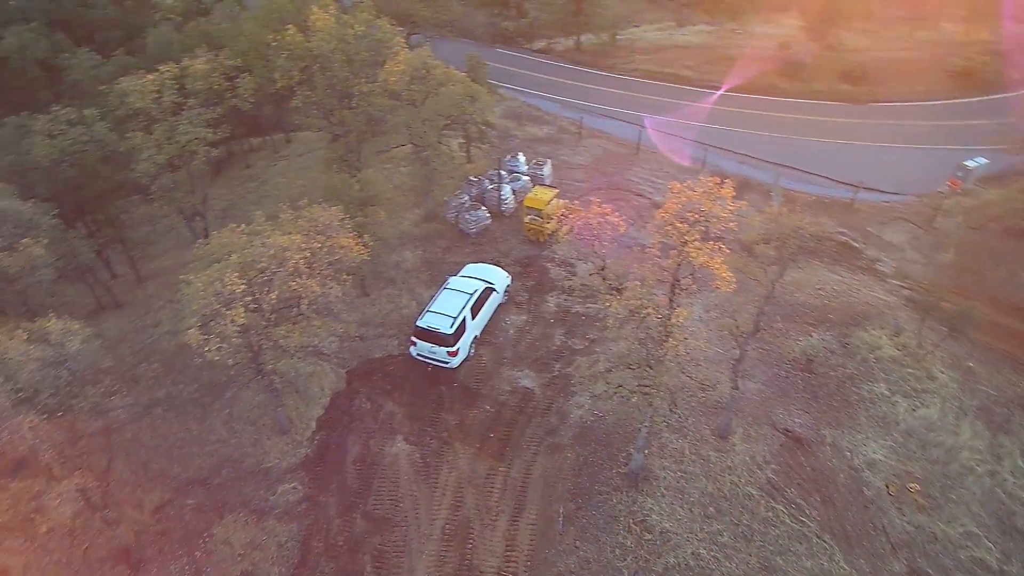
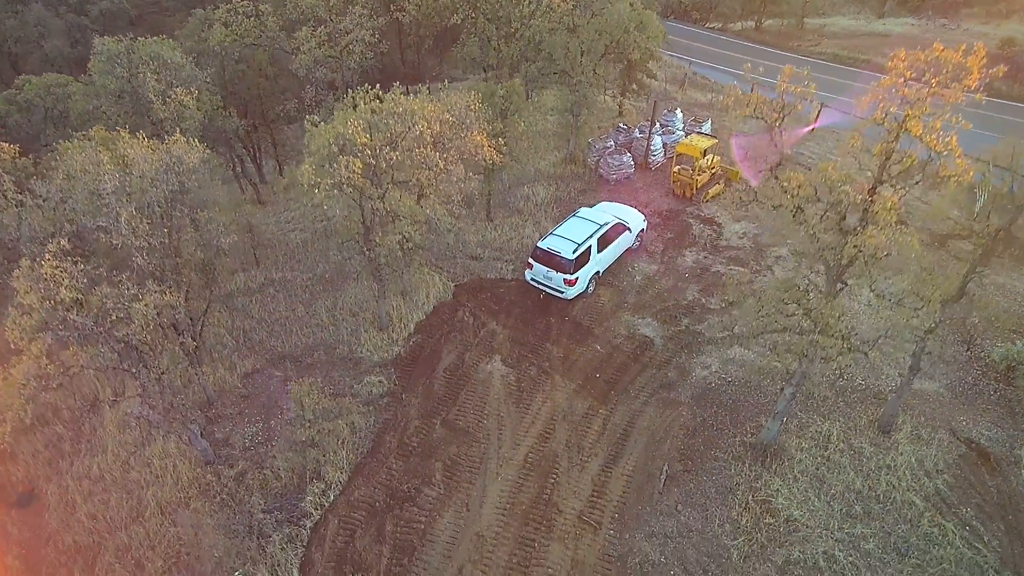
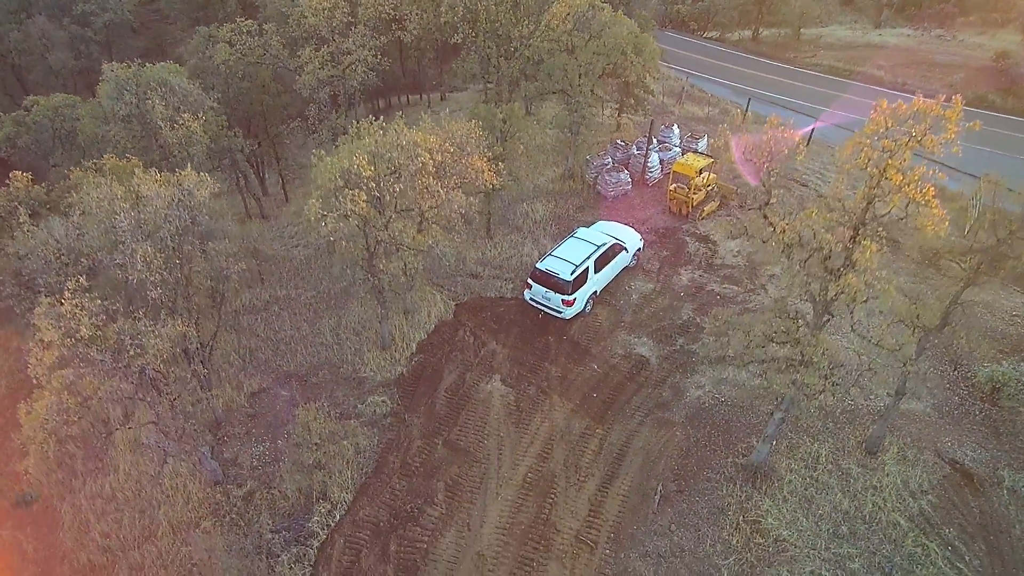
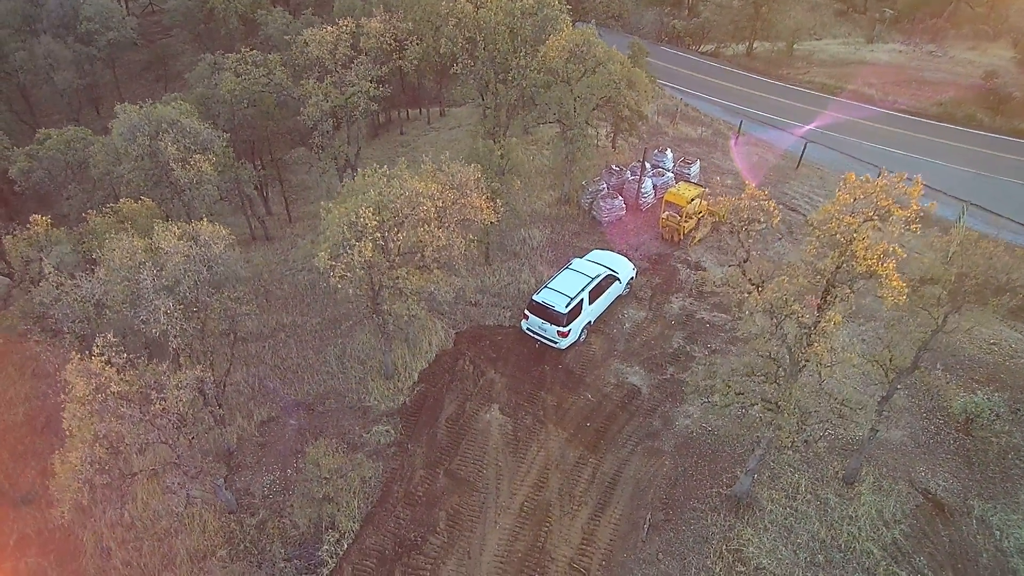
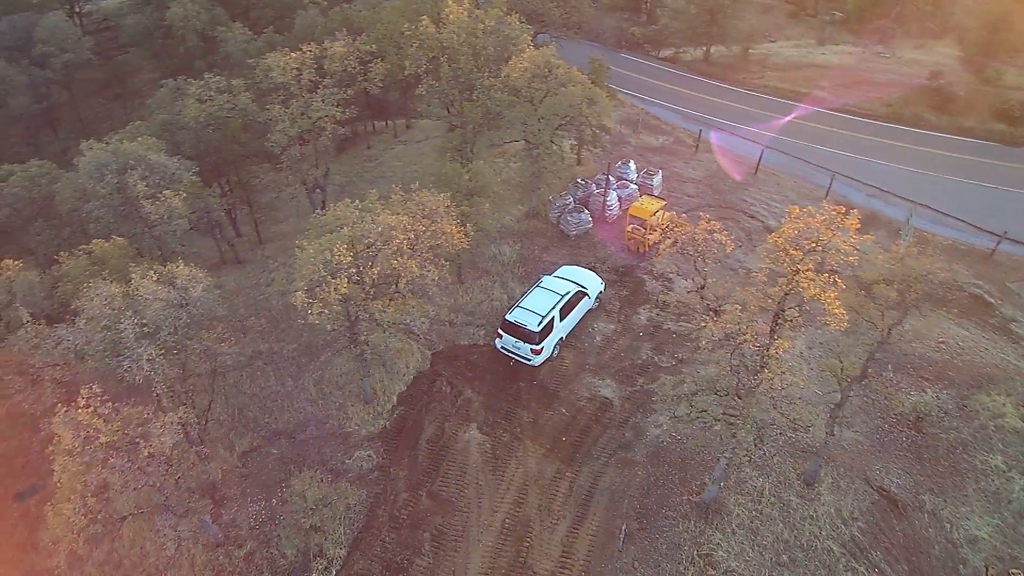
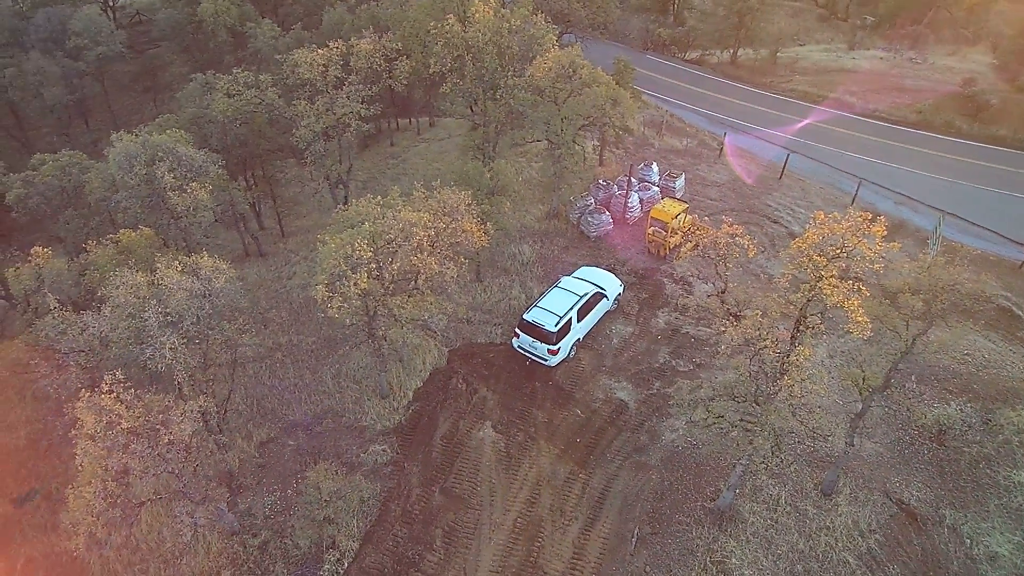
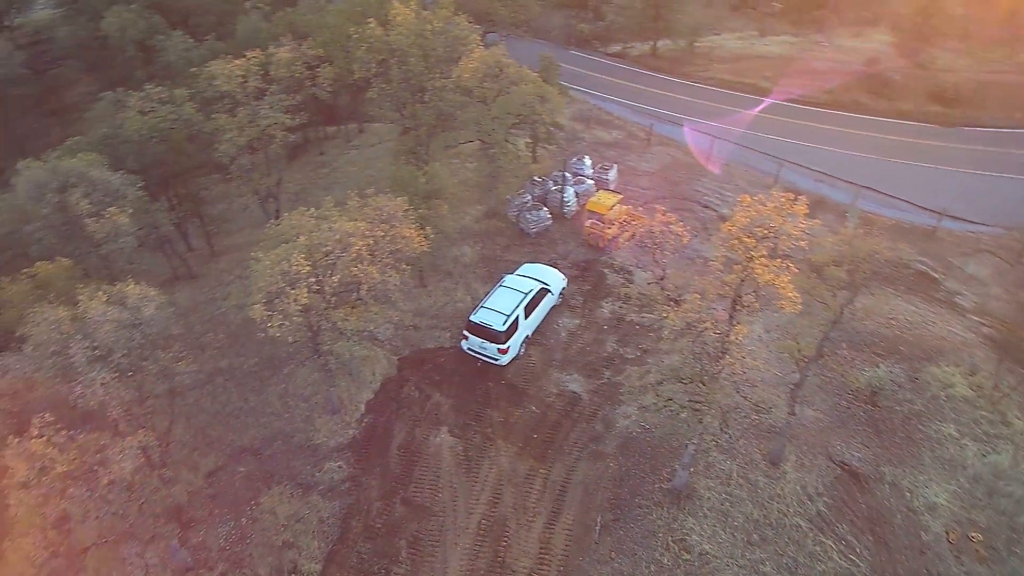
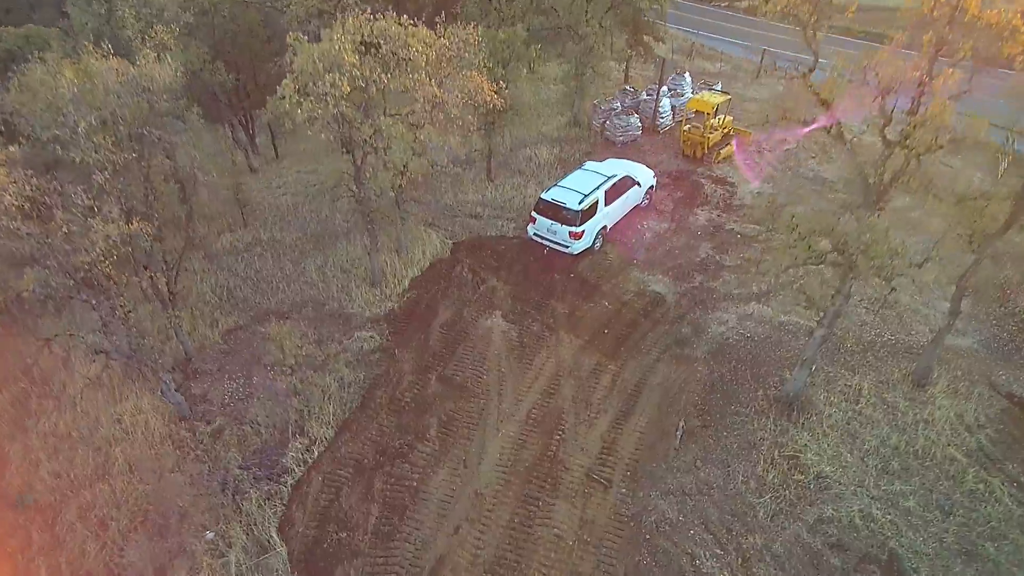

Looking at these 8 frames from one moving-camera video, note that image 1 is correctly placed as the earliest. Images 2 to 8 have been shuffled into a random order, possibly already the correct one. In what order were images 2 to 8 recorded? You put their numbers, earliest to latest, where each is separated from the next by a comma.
7, 5, 6, 4, 3, 2, 8
